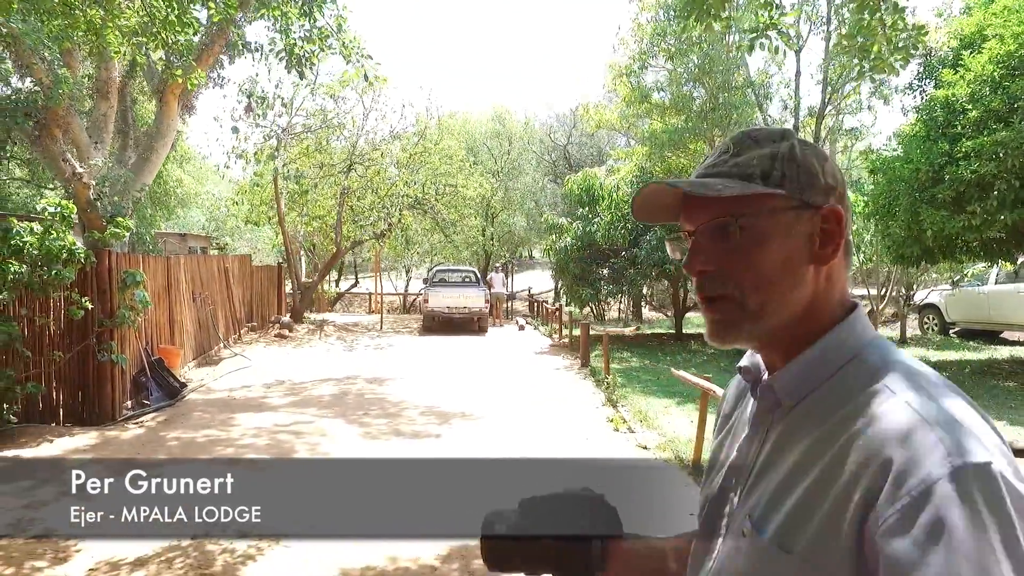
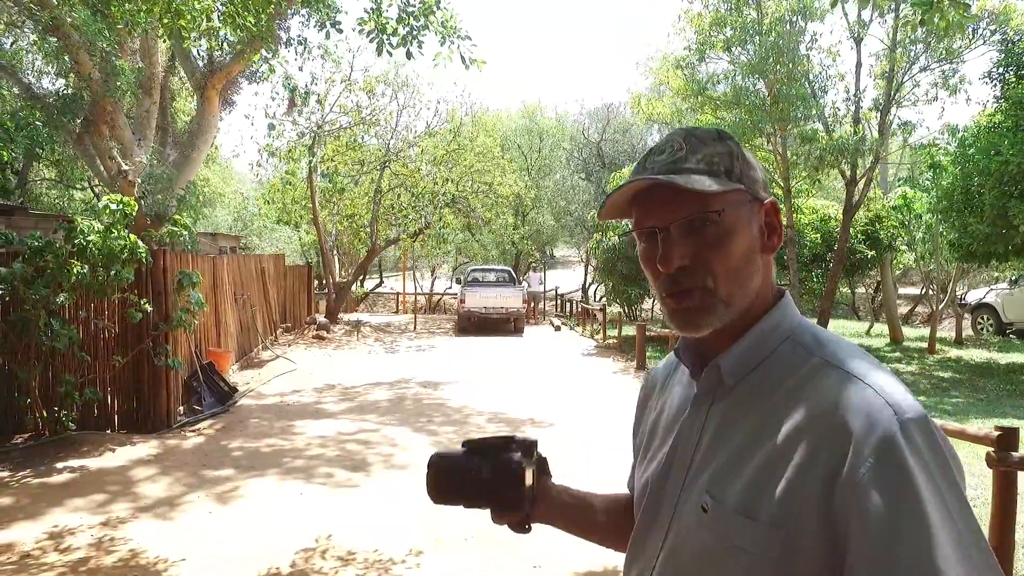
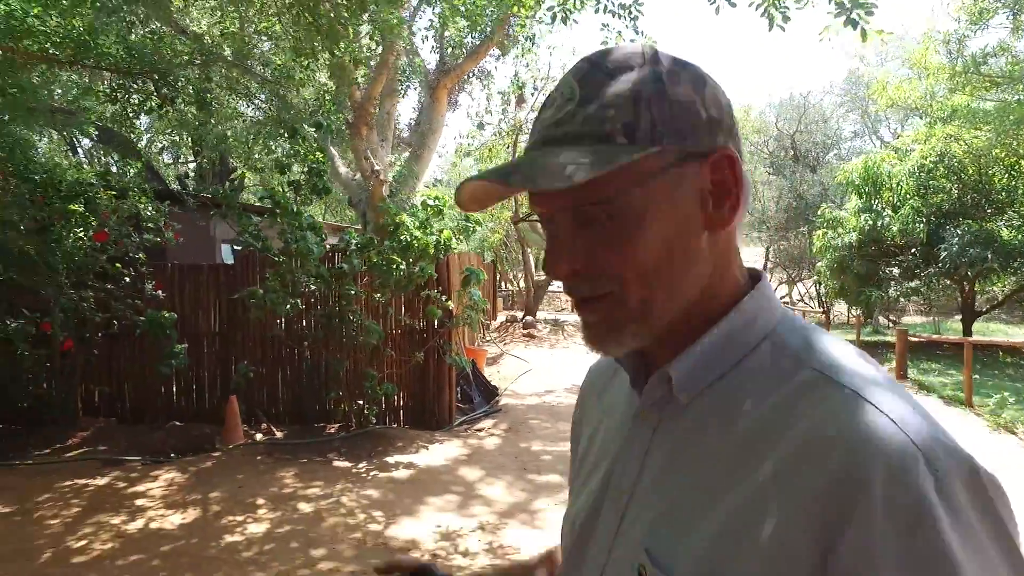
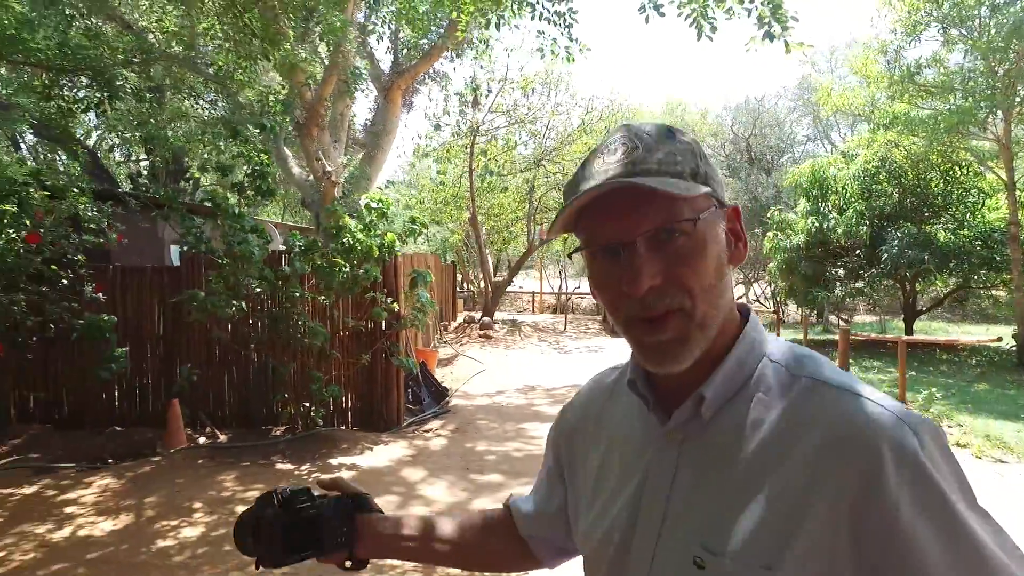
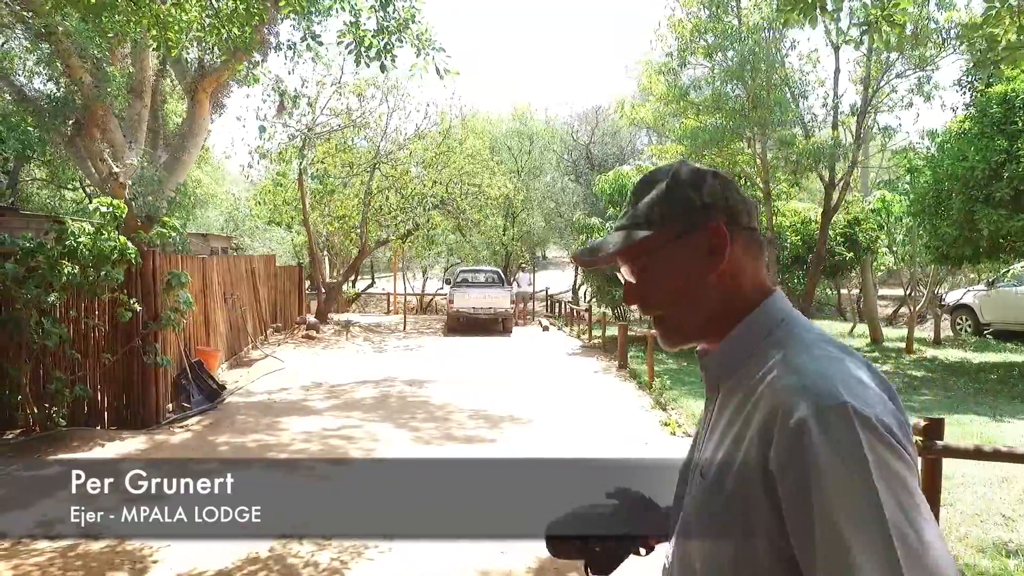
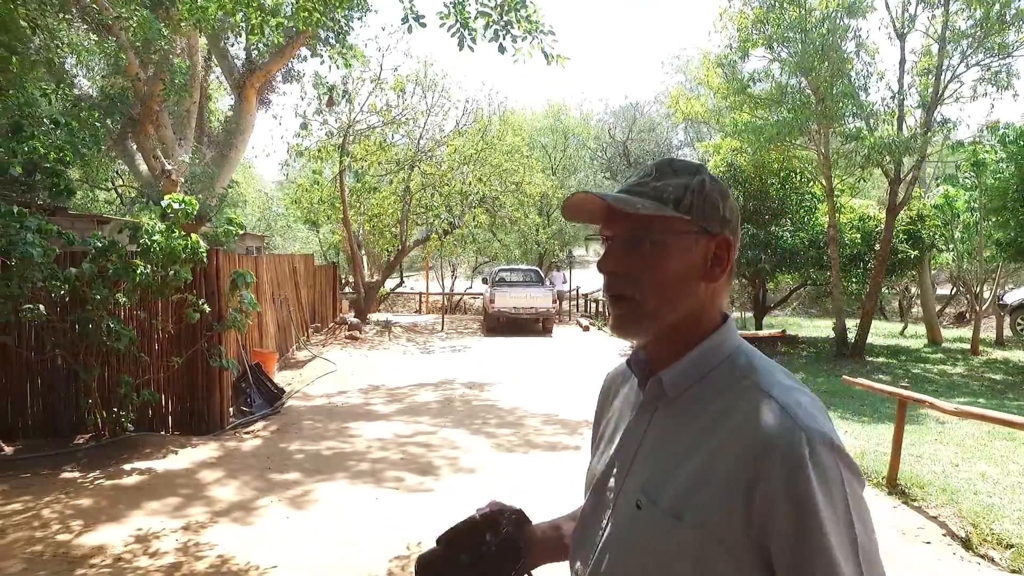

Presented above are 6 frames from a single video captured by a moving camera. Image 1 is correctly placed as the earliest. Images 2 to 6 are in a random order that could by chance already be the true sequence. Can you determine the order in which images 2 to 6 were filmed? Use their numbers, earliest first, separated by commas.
5, 2, 6, 4, 3
